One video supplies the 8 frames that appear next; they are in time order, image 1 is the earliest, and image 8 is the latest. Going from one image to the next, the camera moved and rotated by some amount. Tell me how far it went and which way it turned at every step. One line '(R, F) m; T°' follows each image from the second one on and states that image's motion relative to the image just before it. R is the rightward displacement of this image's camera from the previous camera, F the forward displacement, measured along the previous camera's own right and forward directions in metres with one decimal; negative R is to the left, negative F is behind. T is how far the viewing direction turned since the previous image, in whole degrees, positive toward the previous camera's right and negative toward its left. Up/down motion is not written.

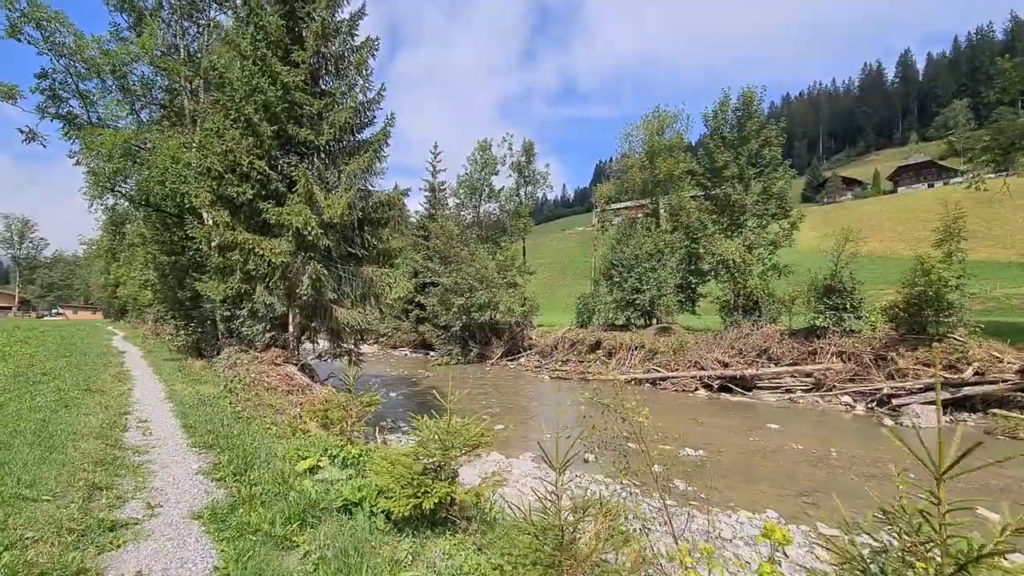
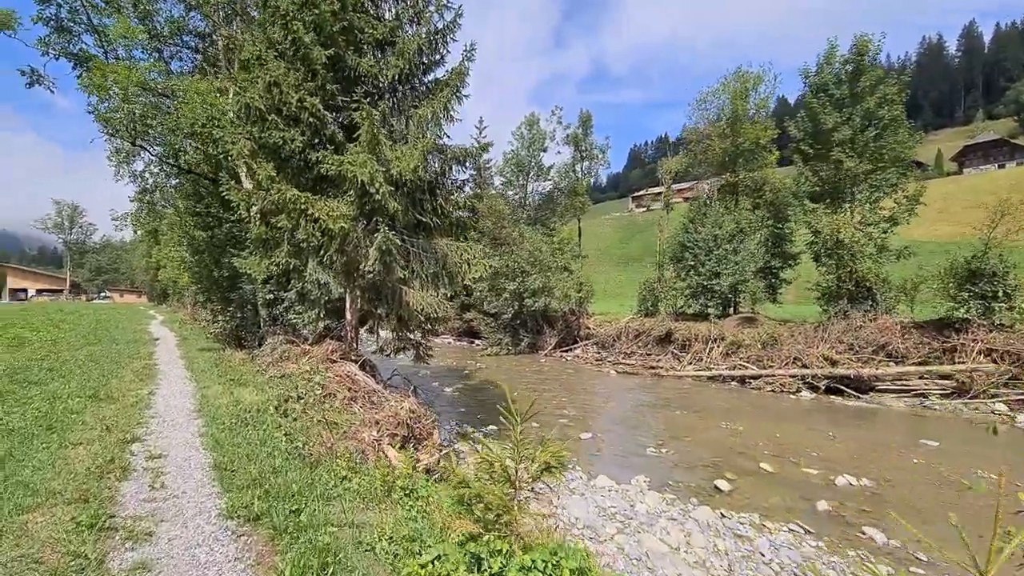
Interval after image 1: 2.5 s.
(-2.1, +3.3) m; -3°
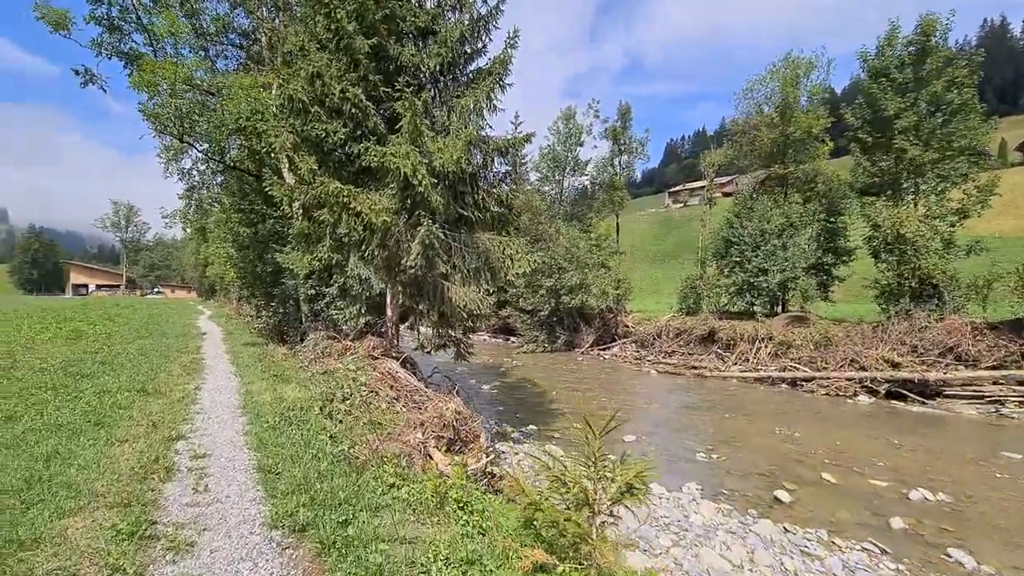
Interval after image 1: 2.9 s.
(-0.3, +0.4) m; -4°
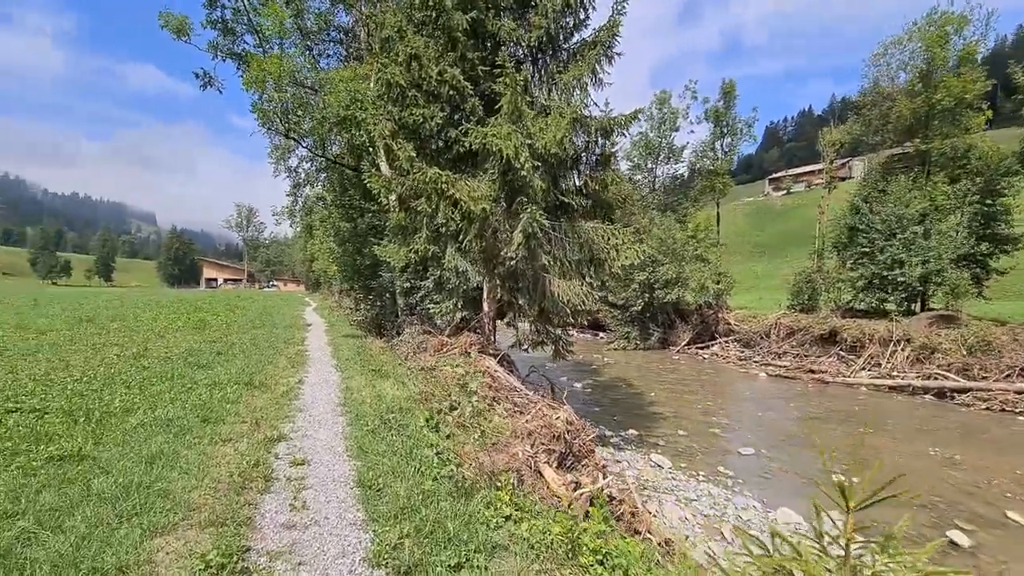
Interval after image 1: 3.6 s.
(-0.5, +0.9) m; -10°
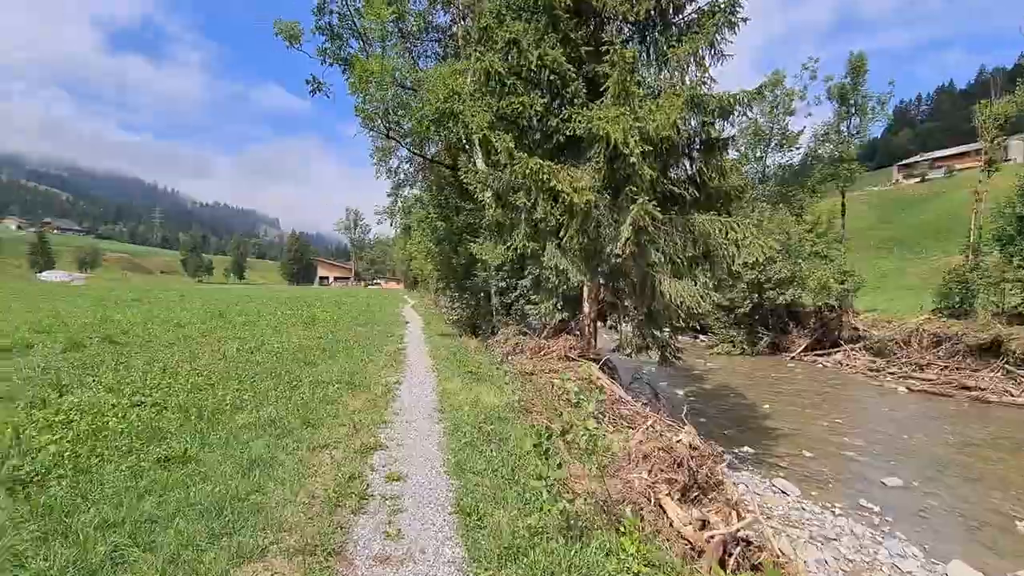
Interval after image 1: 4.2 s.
(-0.3, +0.7) m; -10°
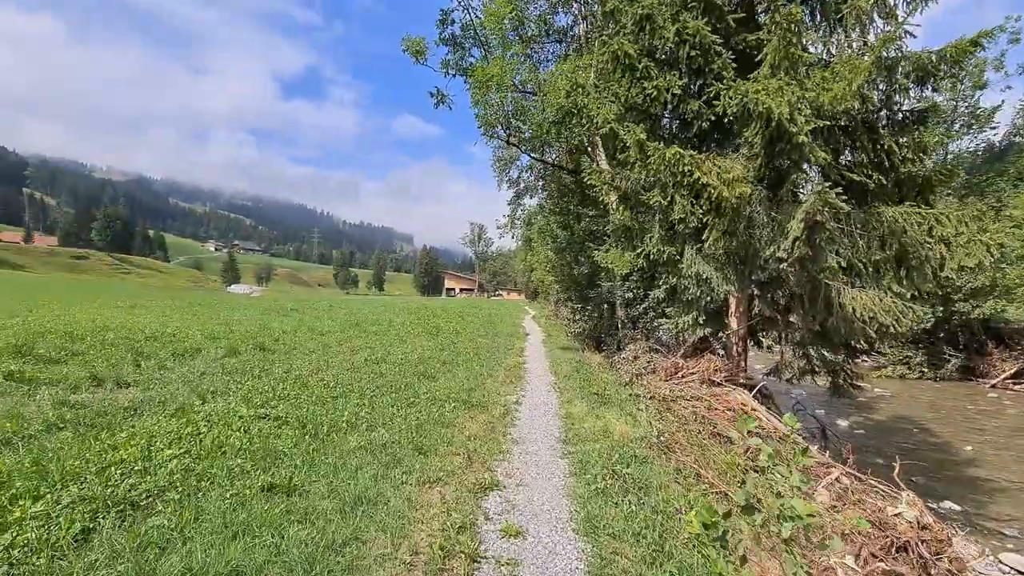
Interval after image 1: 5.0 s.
(-0.2, +0.9) m; -14°
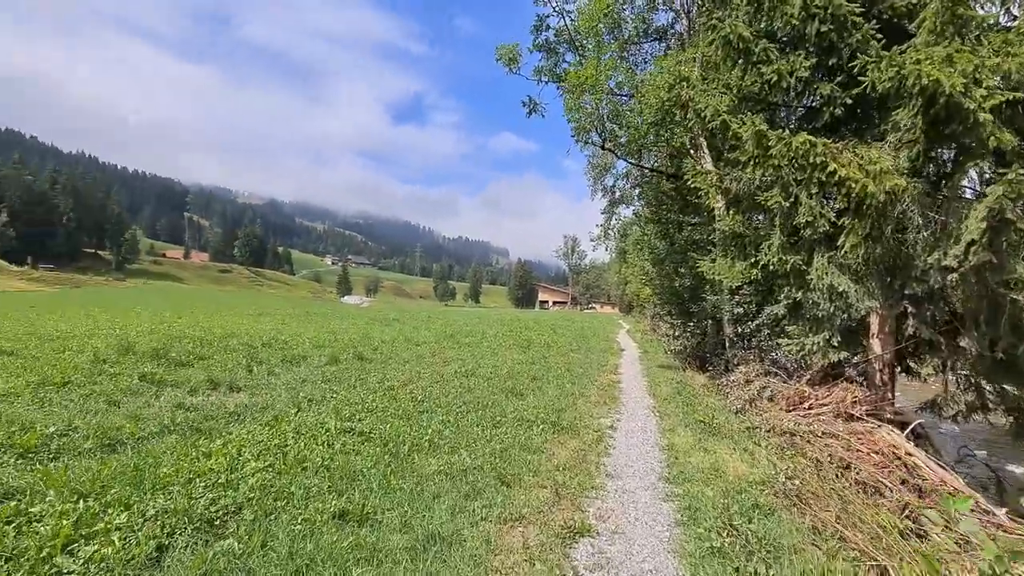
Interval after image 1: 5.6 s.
(0.0, +0.5) m; -11°
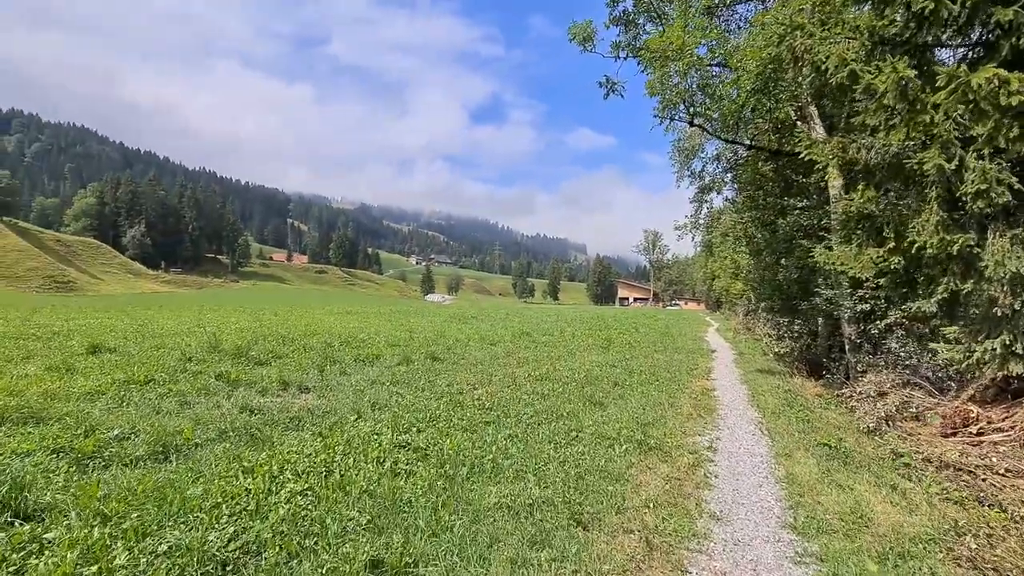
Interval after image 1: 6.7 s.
(0.0, +0.9) m; -9°
